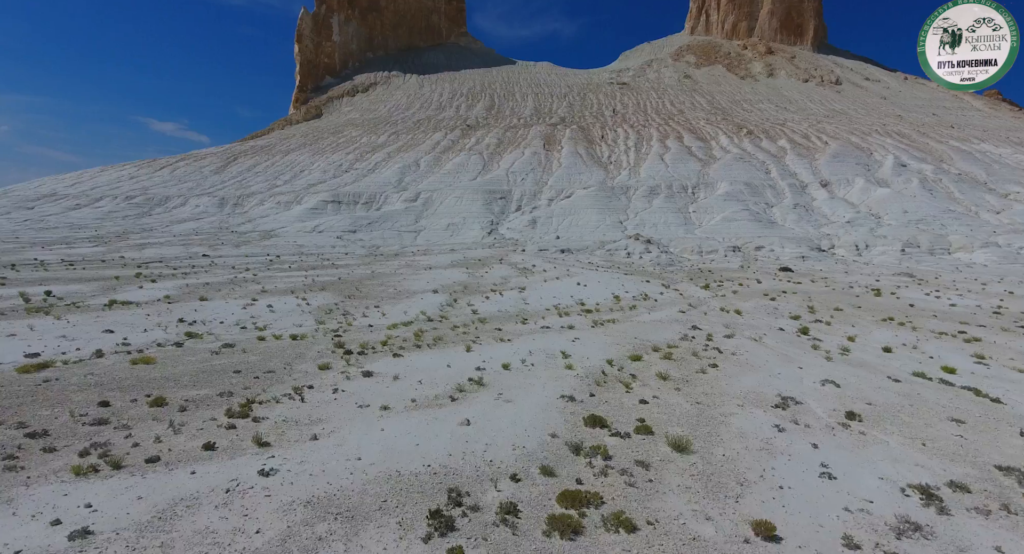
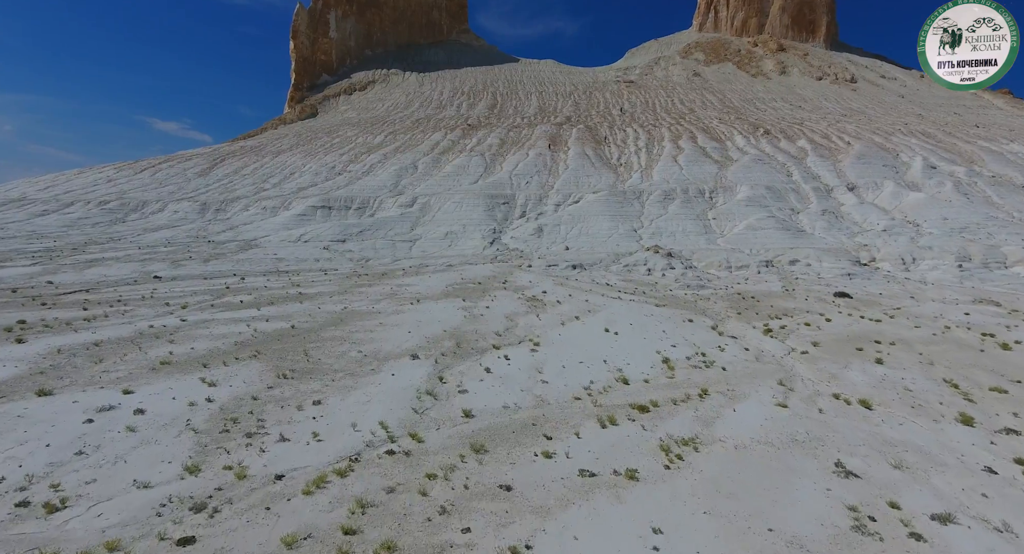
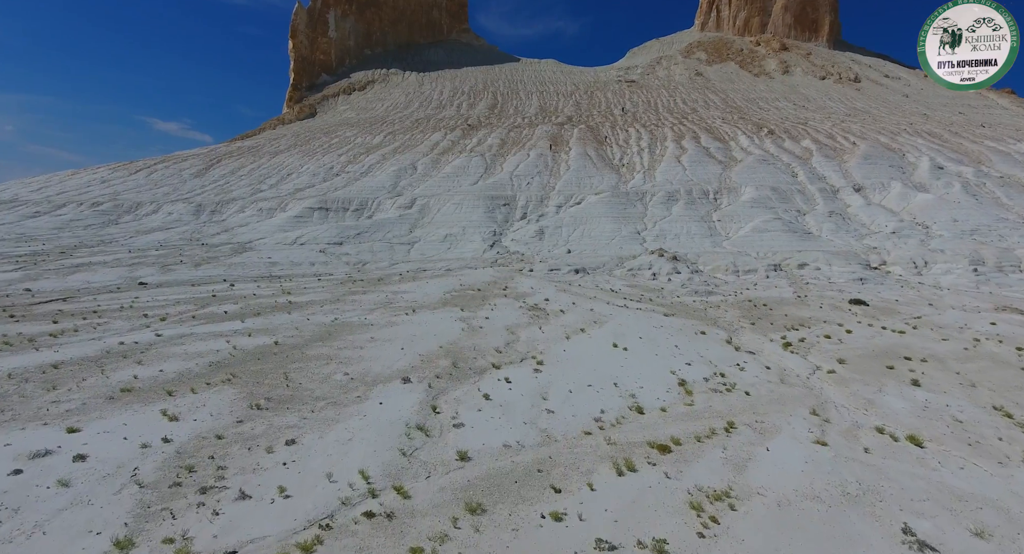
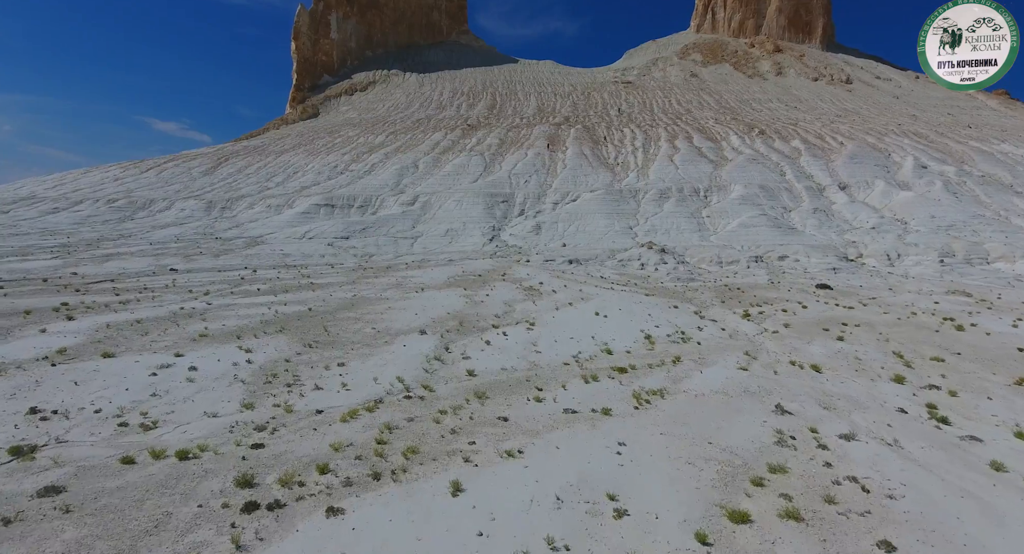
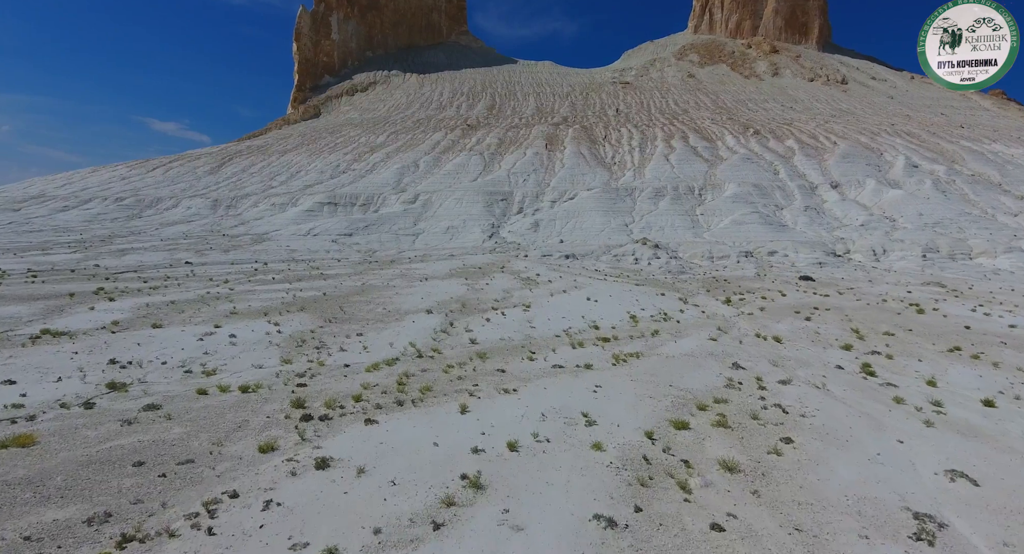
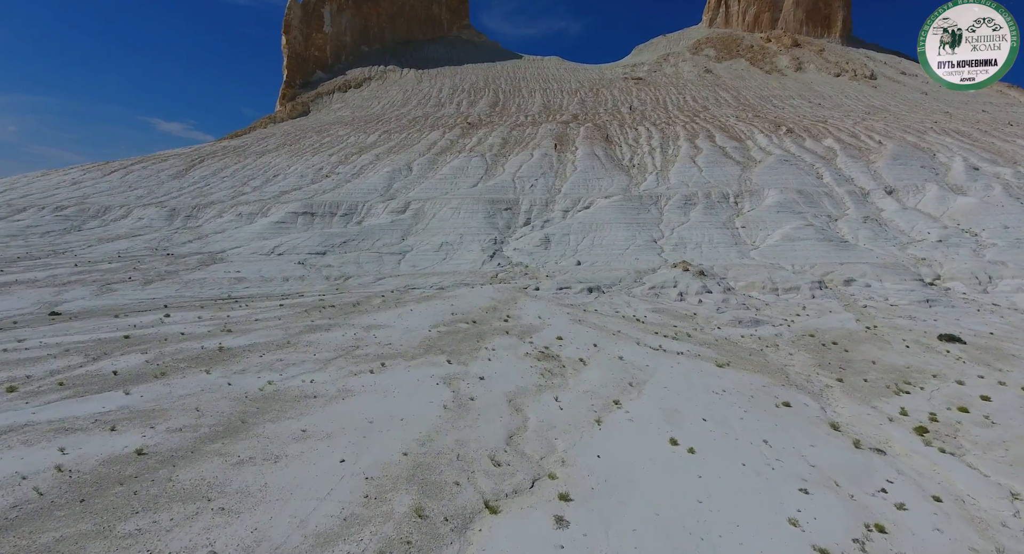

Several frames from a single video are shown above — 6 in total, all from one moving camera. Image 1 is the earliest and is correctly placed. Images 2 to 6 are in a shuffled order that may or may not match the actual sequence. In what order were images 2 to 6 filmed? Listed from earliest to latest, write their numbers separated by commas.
5, 4, 2, 3, 6
